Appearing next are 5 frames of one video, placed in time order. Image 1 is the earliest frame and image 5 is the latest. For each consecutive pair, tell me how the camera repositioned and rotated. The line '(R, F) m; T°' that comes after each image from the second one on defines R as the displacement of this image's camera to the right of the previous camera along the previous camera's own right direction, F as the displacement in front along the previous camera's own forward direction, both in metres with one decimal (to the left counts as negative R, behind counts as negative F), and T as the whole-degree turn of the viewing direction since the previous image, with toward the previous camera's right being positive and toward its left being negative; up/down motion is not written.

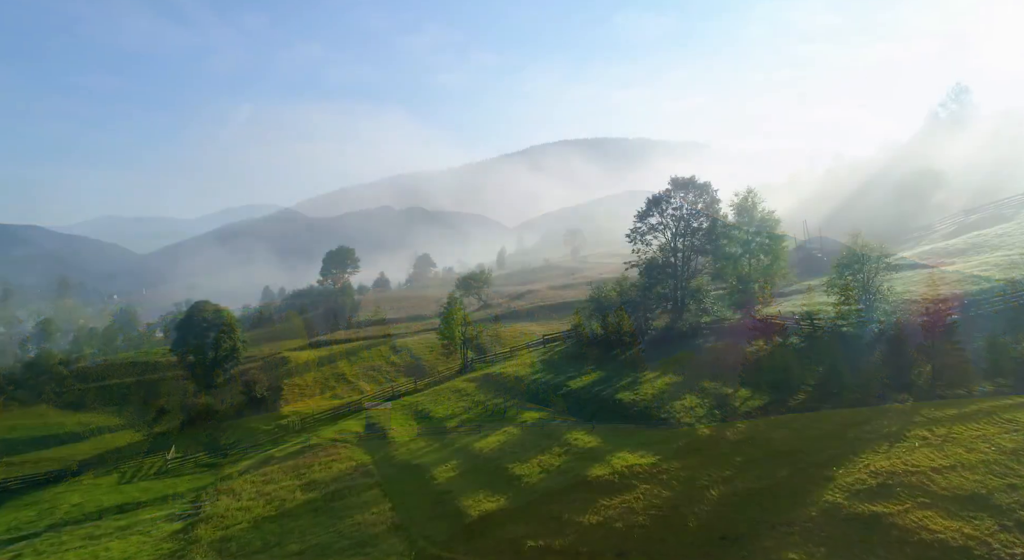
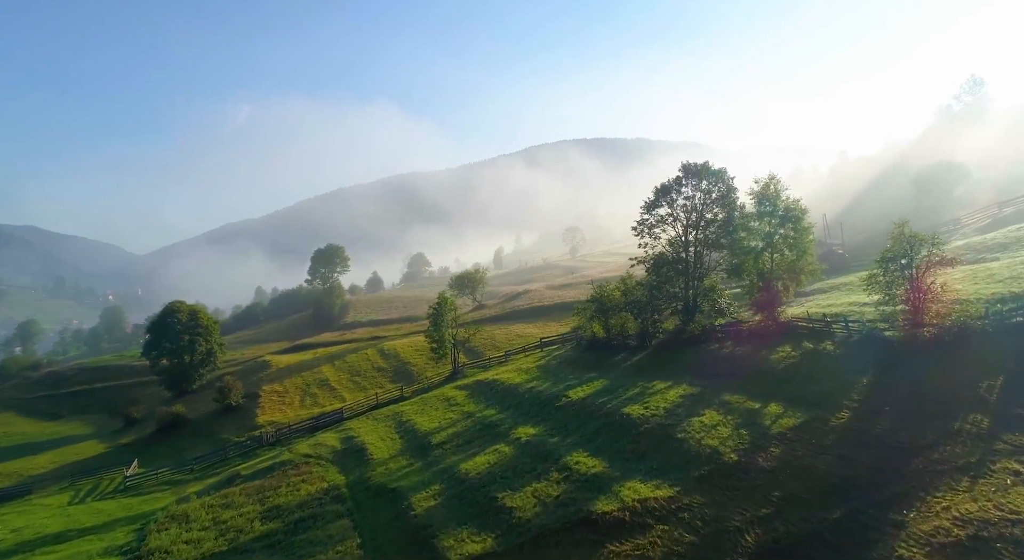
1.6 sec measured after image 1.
(+0.5, +6.4) m; 0°
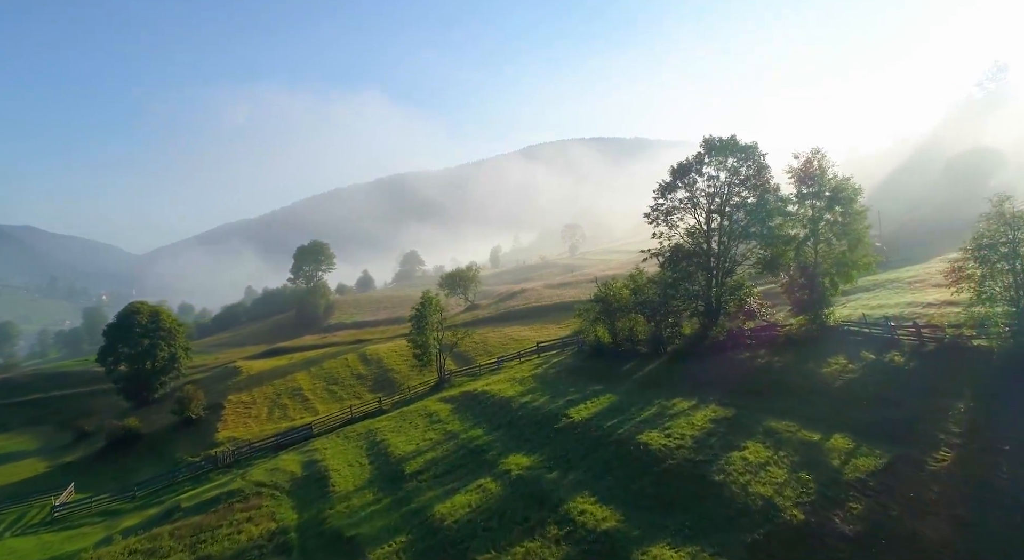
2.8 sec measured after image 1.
(+0.6, +8.8) m; 0°
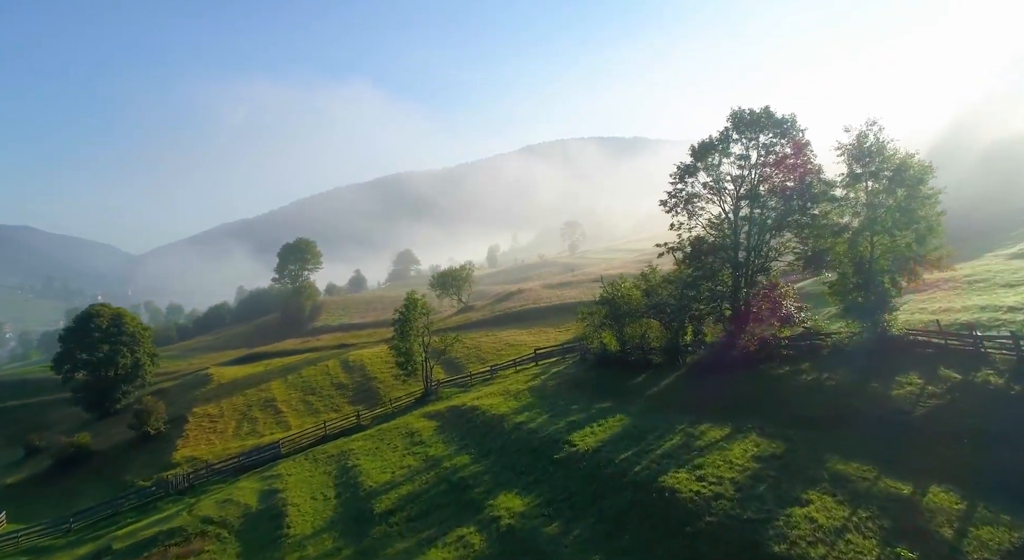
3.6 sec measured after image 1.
(+0.4, +7.4) m; 0°
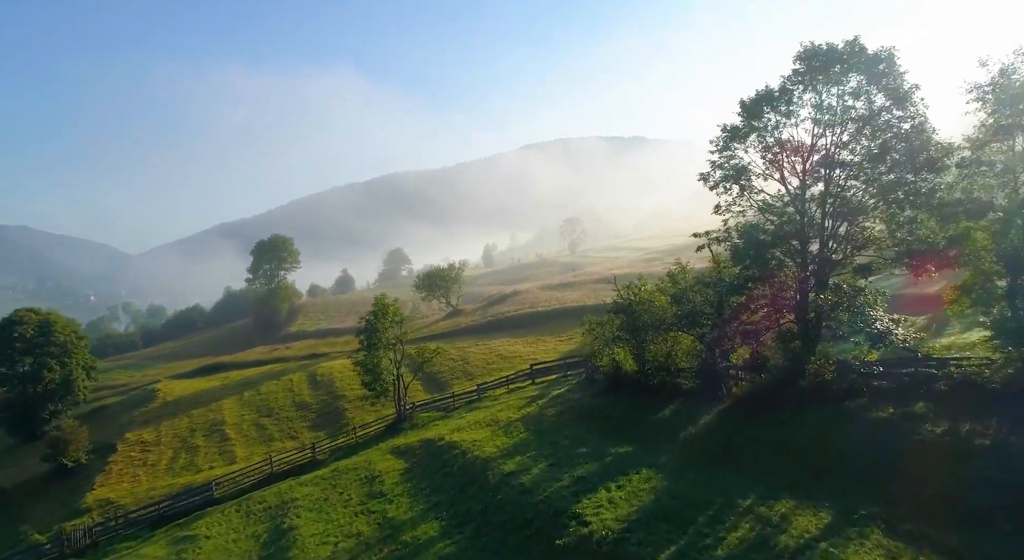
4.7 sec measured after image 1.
(+0.6, +11.1) m; 0°
